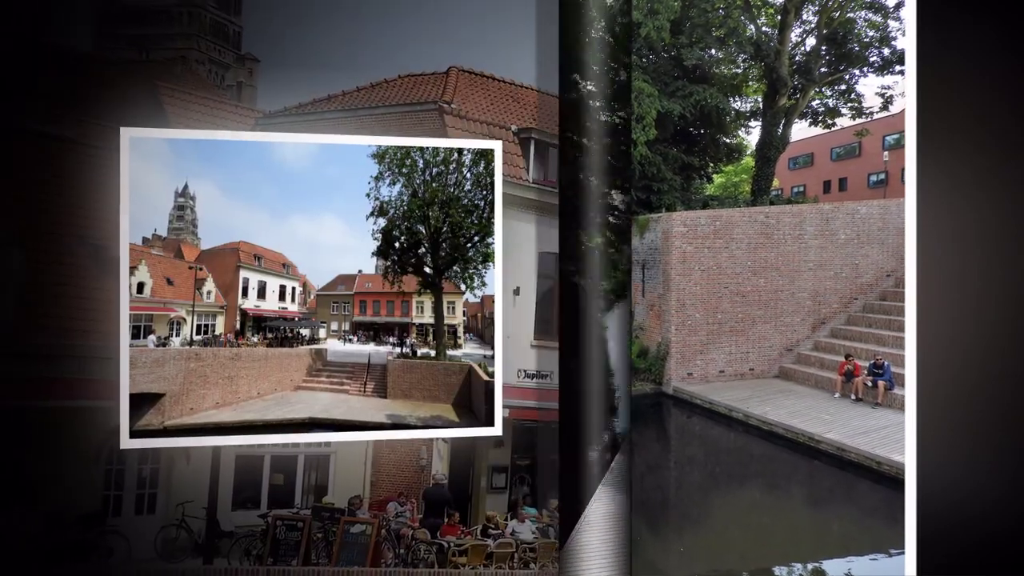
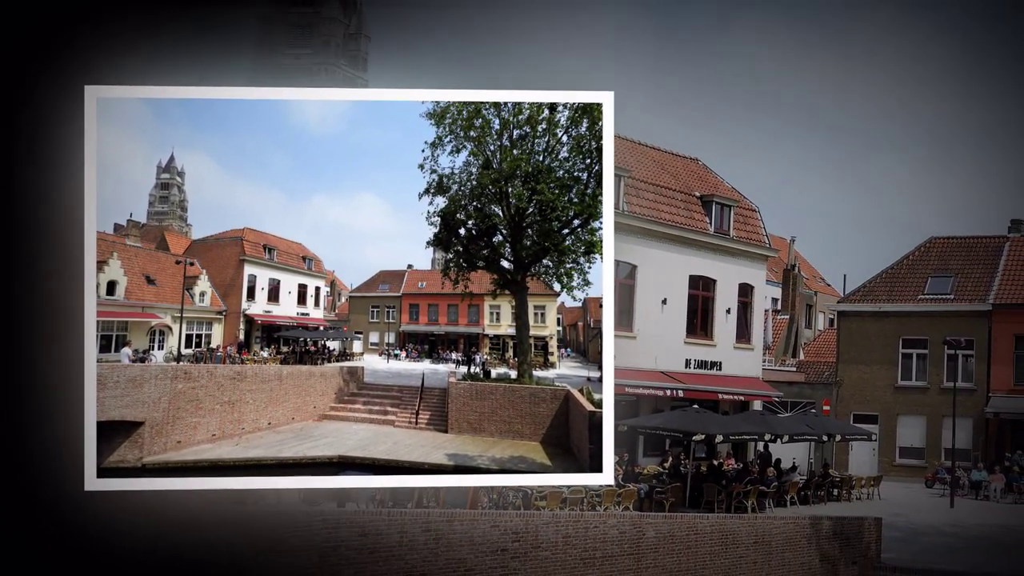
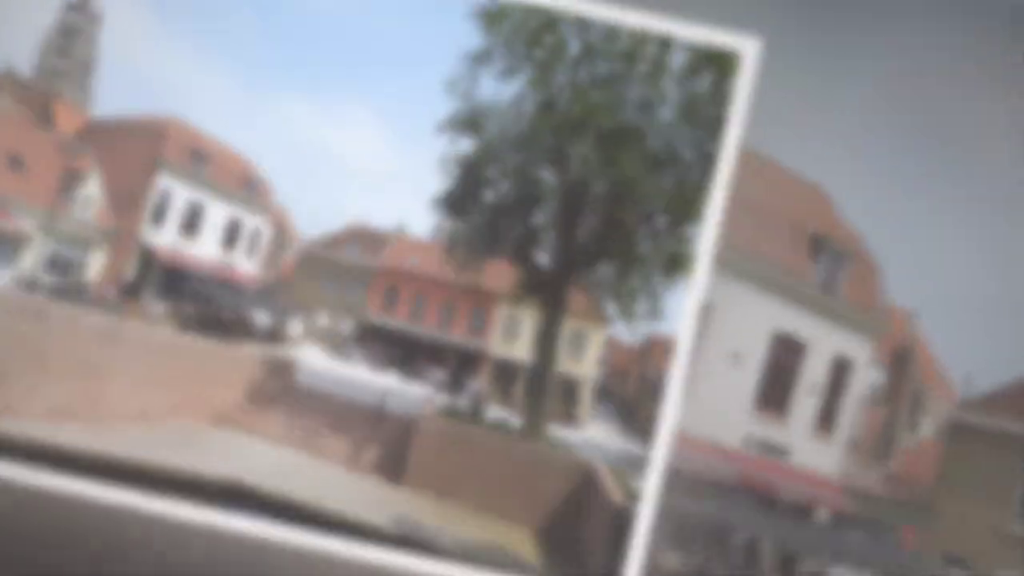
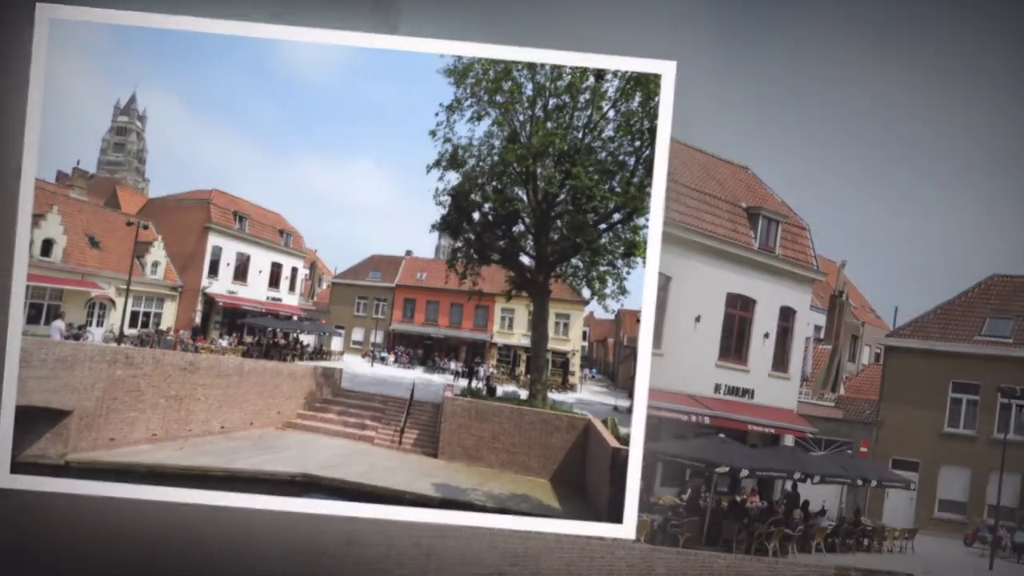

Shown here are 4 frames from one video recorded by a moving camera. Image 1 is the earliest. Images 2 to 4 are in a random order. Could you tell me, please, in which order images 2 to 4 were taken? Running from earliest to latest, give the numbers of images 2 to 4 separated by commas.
2, 4, 3
